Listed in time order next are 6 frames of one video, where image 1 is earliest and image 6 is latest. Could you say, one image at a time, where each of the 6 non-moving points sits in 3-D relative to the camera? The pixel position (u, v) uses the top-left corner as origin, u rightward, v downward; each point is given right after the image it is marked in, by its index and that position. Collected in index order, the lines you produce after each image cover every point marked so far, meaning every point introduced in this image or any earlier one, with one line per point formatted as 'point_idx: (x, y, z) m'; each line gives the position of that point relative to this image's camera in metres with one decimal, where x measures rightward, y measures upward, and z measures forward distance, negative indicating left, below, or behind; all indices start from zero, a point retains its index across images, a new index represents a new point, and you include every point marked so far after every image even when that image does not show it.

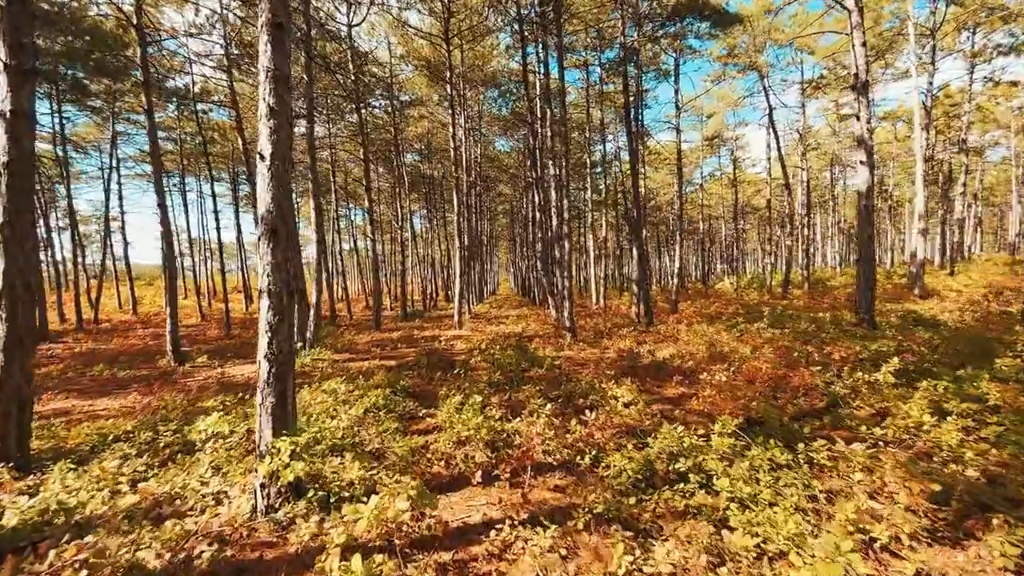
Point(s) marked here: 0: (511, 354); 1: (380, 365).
0: (0.0, -1.5, +10.3) m
1: (-3.0, -1.8, +10.2) m
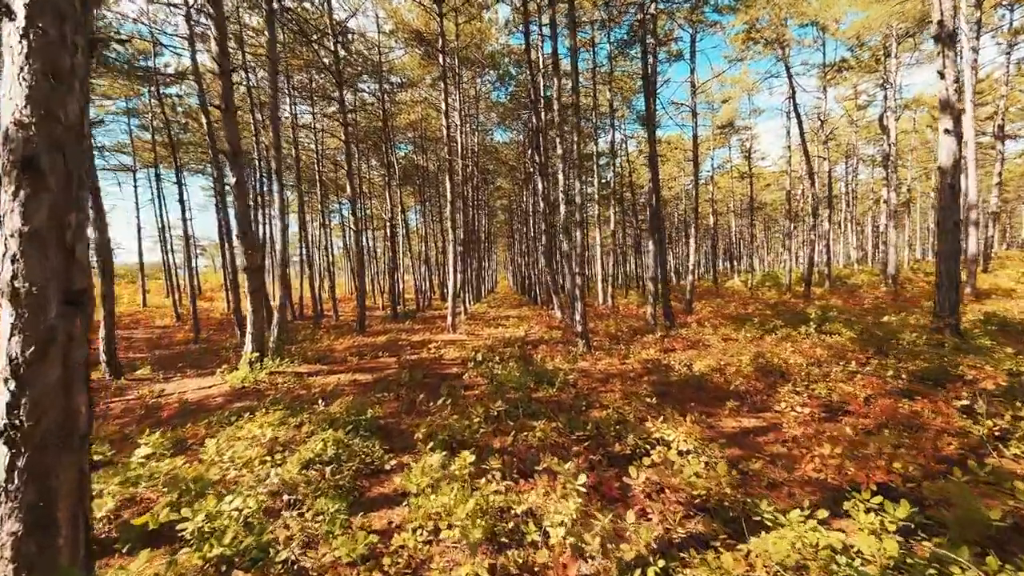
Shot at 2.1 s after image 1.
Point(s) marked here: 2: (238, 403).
0: (0.0, -1.5, +8.4) m
1: (-3.0, -1.7, +8.3) m
2: (-4.3, -1.8, +7.0) m
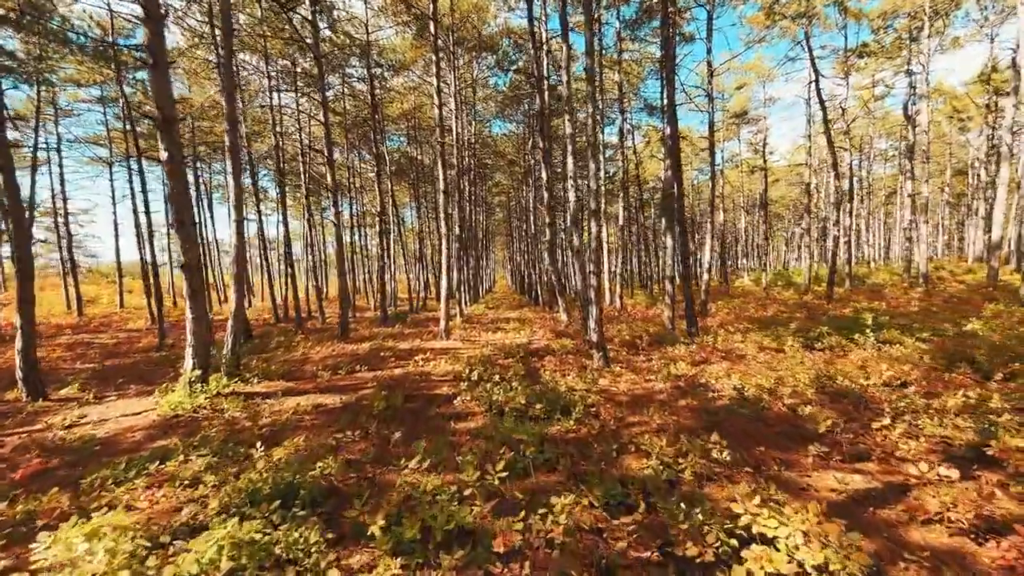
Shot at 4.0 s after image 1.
0: (+0.1, -1.5, +6.7) m
1: (-2.9, -1.8, +6.6) m
2: (-4.3, -1.9, +5.4) m
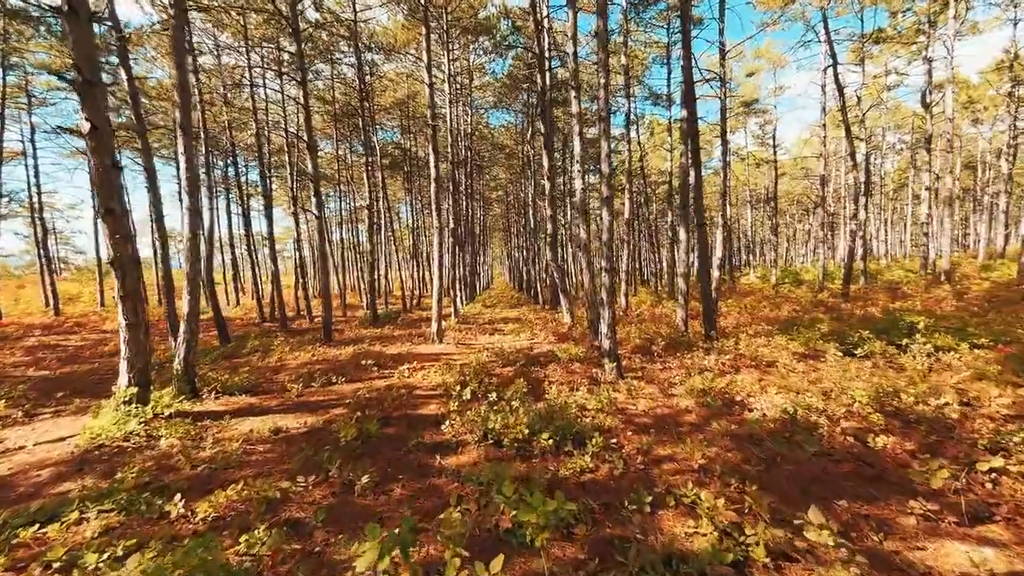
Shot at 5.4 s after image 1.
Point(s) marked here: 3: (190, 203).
0: (+0.1, -1.5, +5.6) m
1: (-2.9, -1.8, +5.4) m
2: (-4.3, -1.9, +4.2) m
3: (-5.2, +1.4, +7.2) m
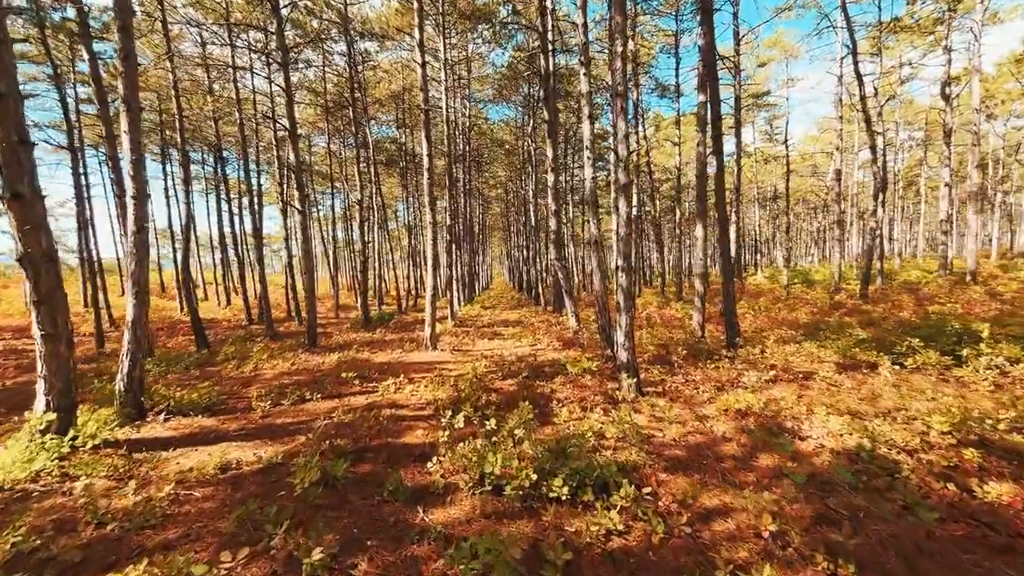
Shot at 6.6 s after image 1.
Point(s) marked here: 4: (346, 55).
0: (+0.1, -1.6, +4.5) m
1: (-2.9, -1.8, +4.4) m
2: (-4.2, -1.9, +3.1) m
3: (-5.2, +1.3, +6.1) m
4: (-6.3, +8.9, +16.7) m
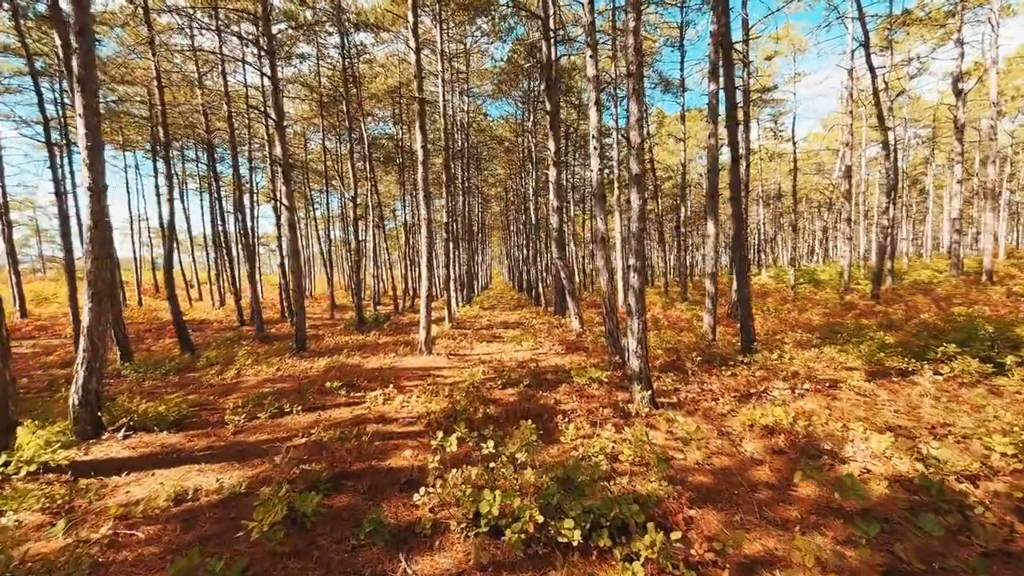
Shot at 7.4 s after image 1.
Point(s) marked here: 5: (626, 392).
0: (+0.1, -1.6, +3.9) m
1: (-2.9, -1.8, +3.8) m
2: (-4.2, -1.9, +2.5) m
3: (-5.1, +1.3, +5.5) m
4: (-6.3, +8.9, +16.1) m
5: (+1.5, -1.4, +6.1) m
